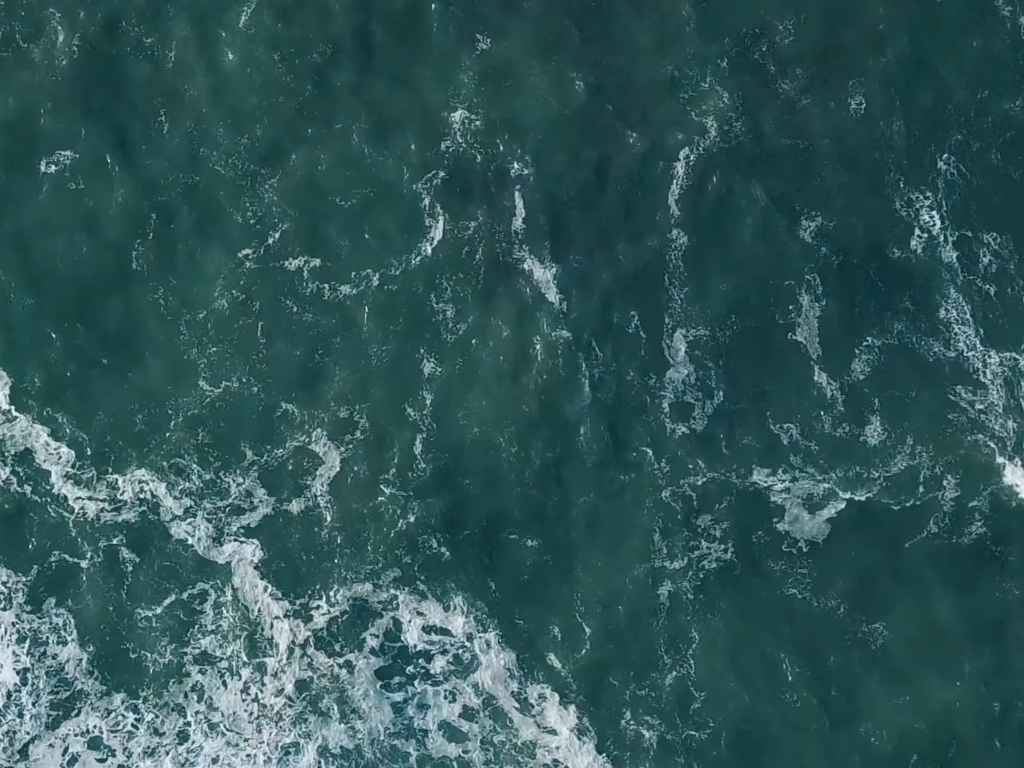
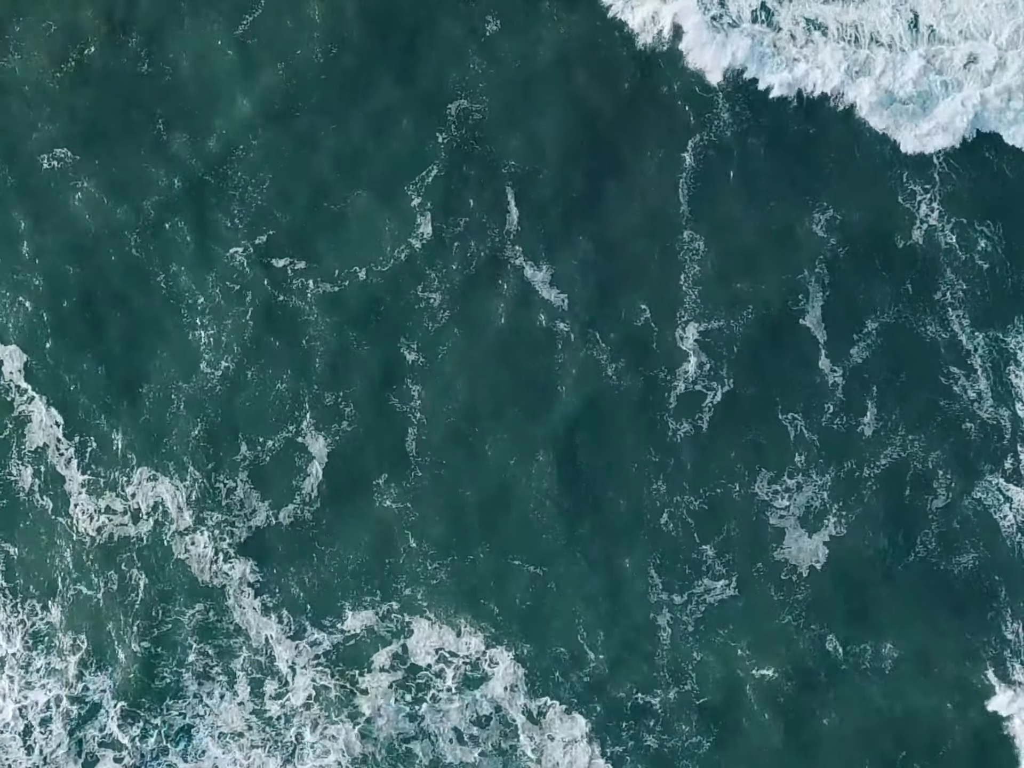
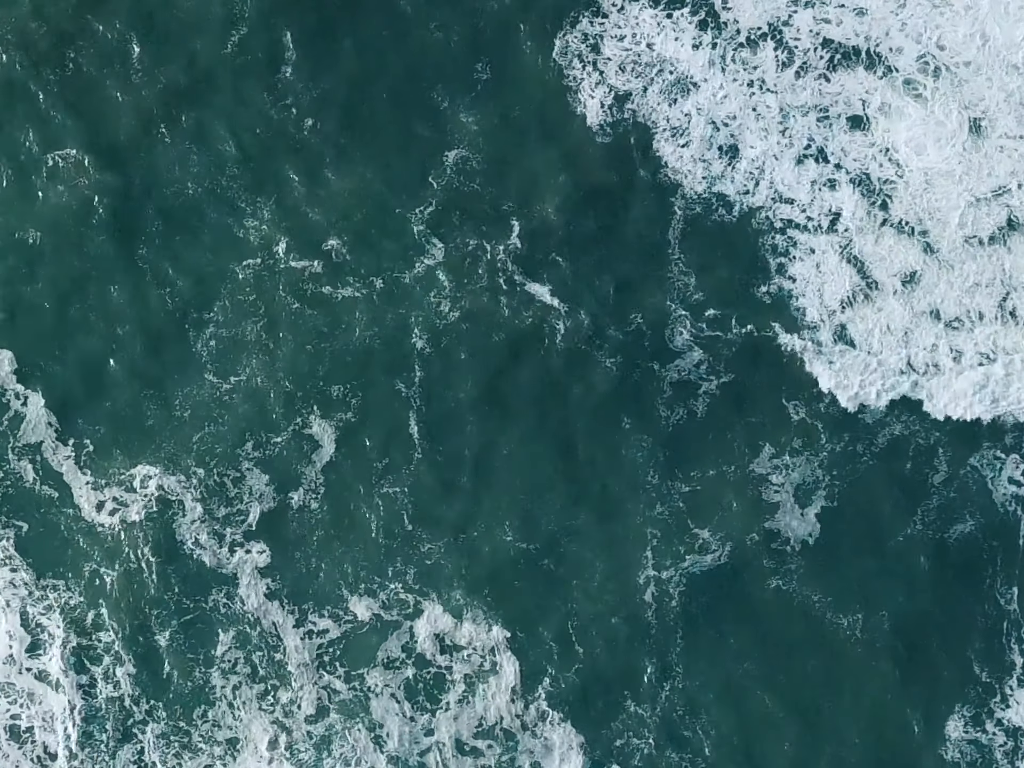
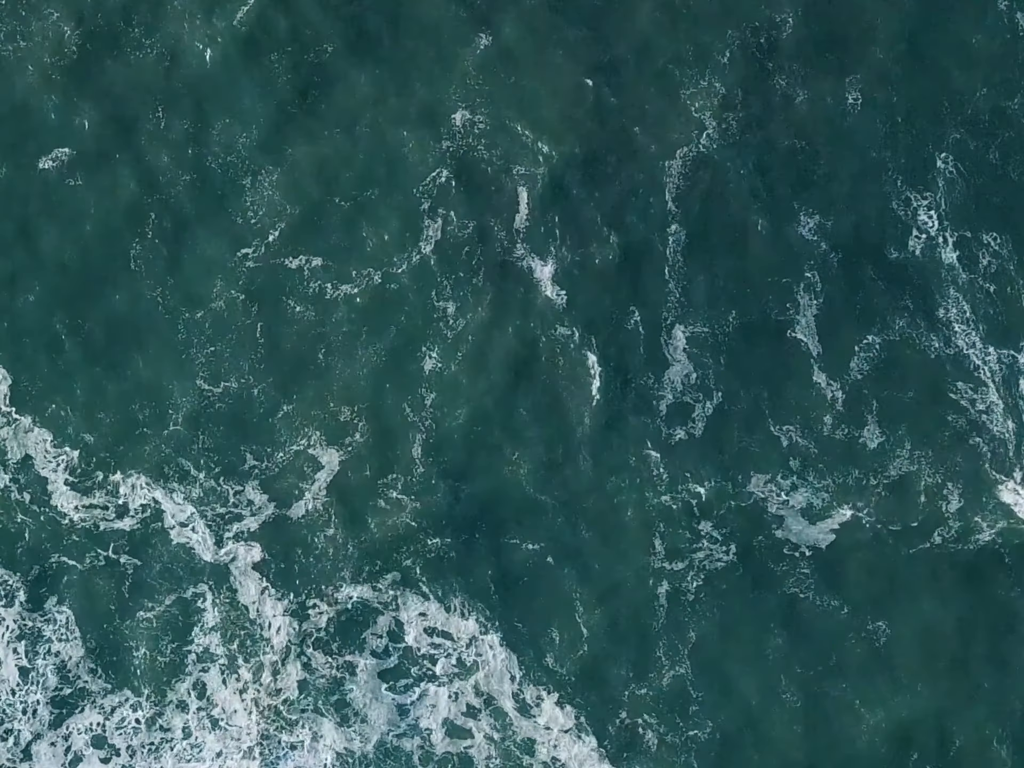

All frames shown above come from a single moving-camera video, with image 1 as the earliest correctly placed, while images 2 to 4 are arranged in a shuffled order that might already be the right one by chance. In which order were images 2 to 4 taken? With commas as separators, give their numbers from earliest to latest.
4, 2, 3
